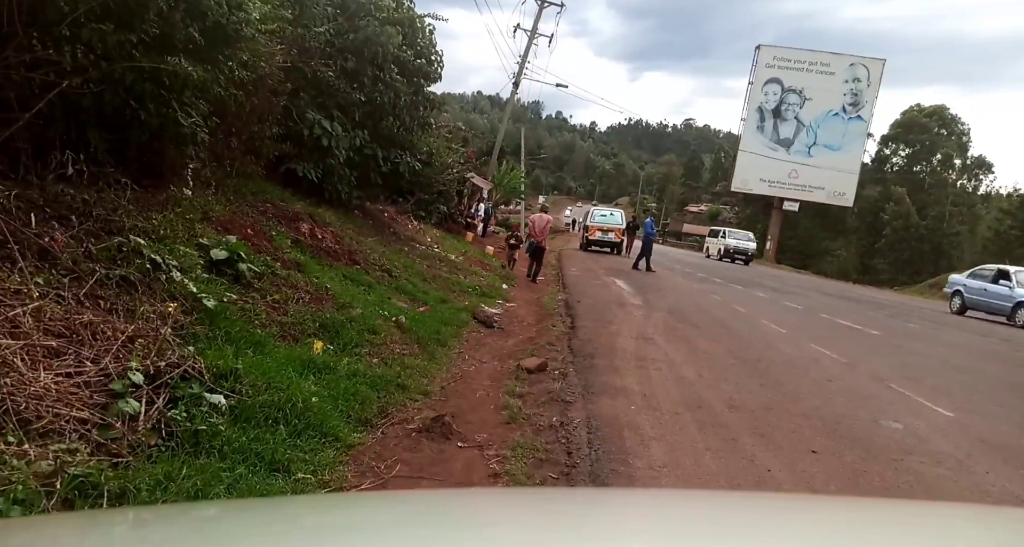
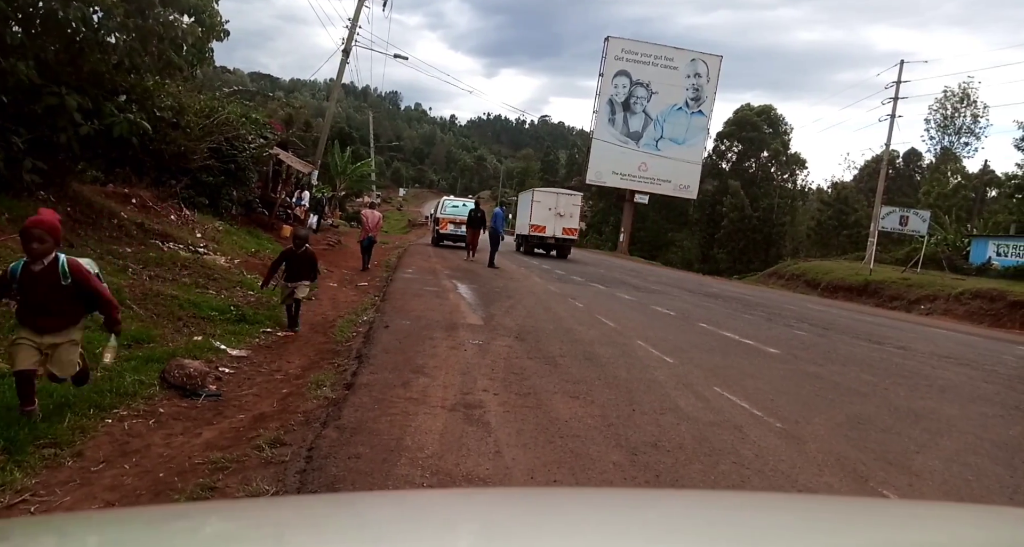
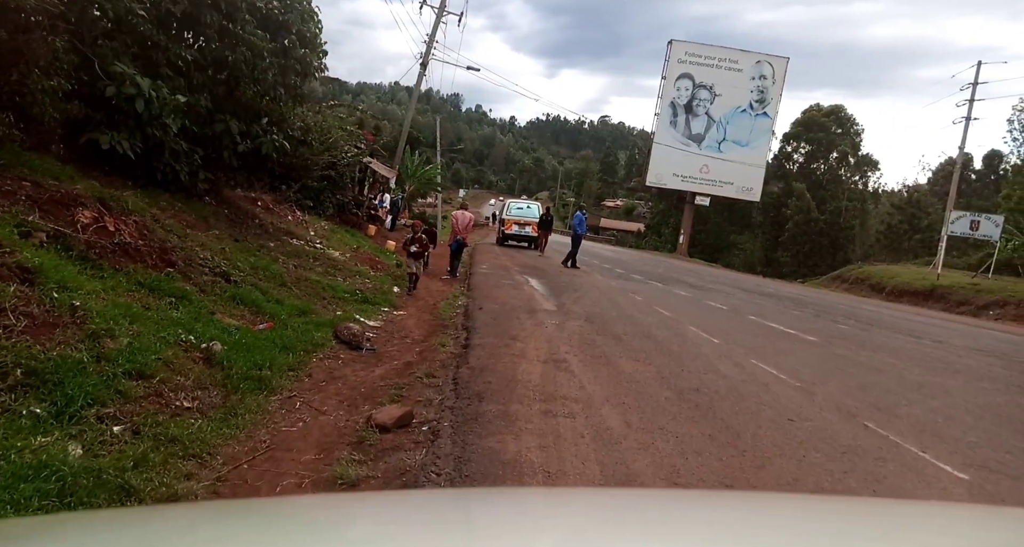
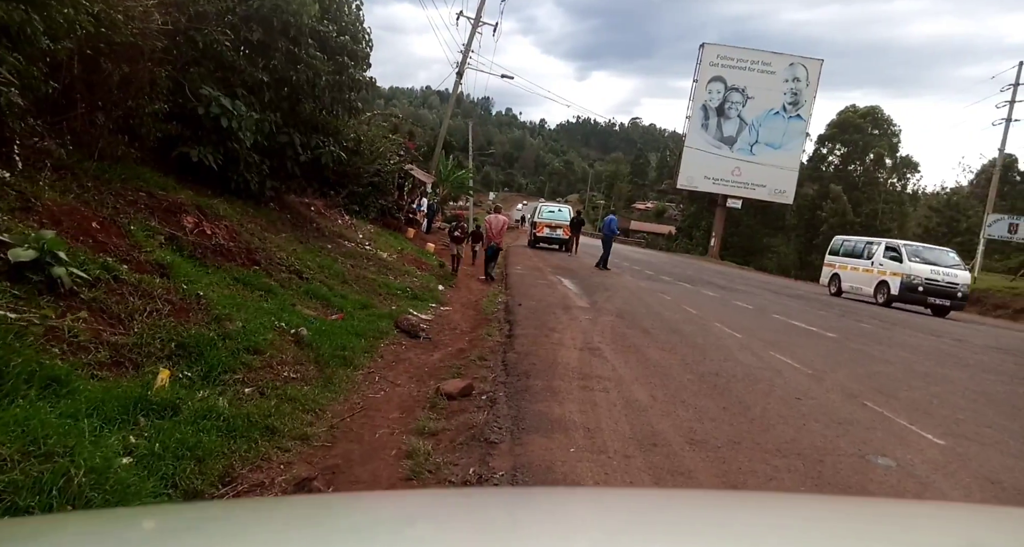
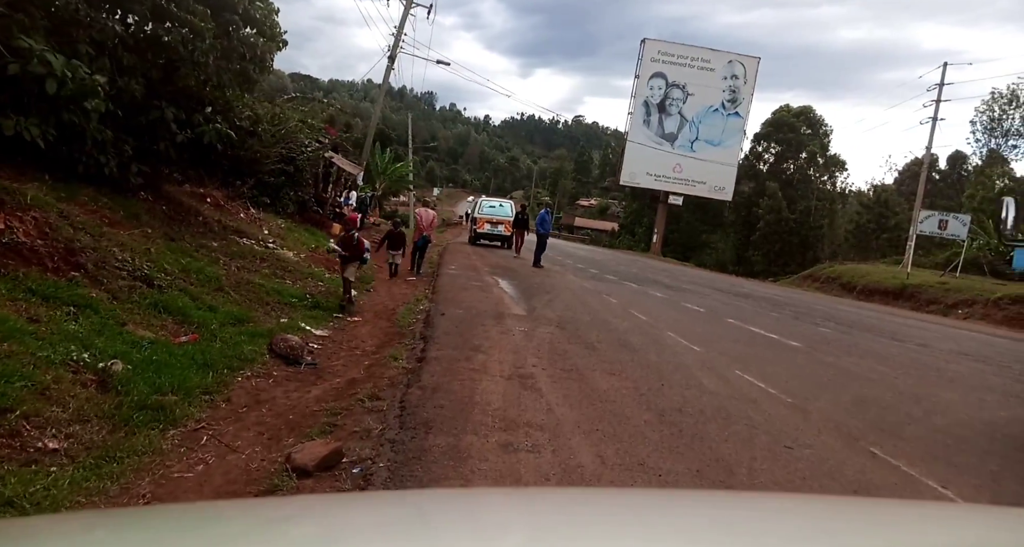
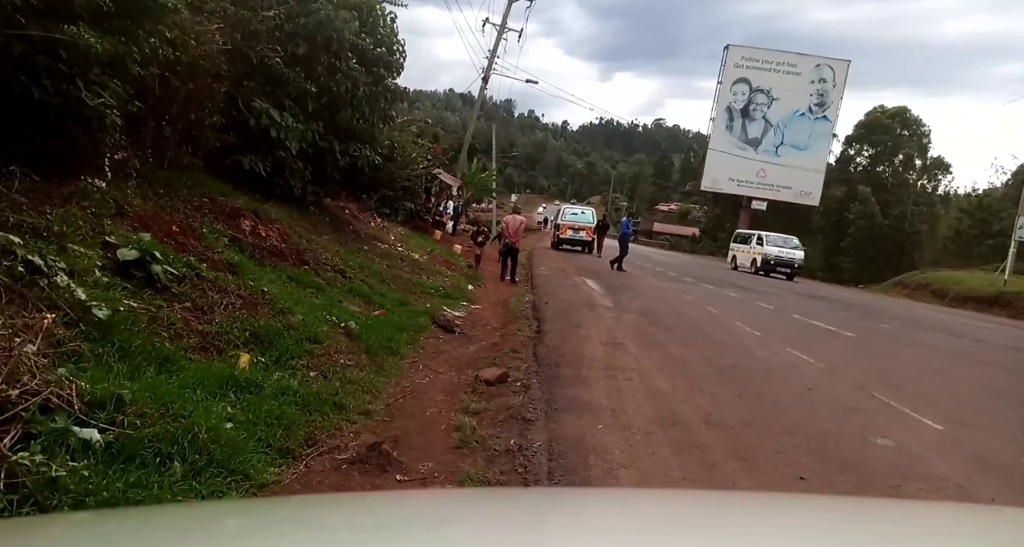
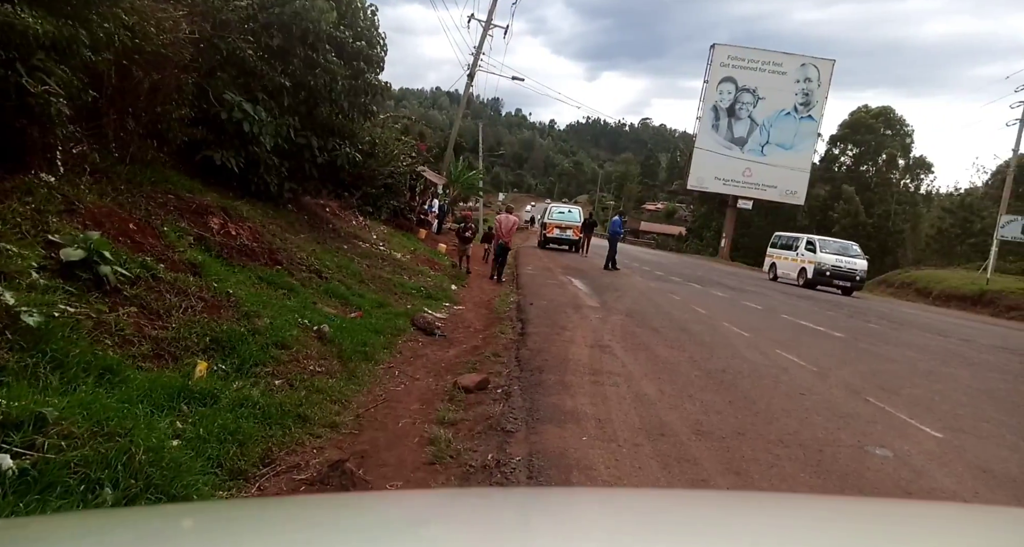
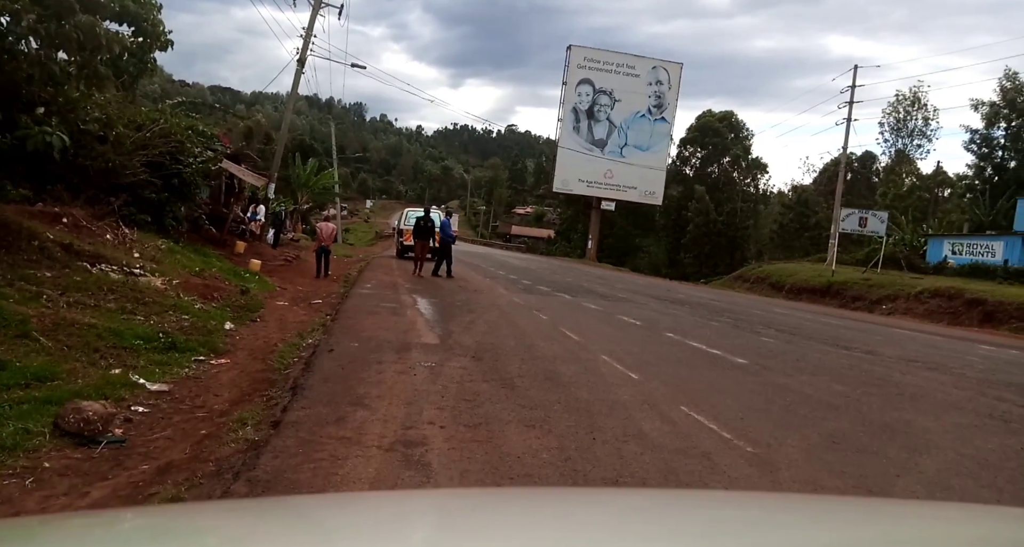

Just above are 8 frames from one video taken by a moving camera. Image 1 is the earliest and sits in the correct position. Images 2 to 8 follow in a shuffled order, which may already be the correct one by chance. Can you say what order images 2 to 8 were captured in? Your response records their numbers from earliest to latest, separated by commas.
6, 7, 4, 3, 5, 2, 8
